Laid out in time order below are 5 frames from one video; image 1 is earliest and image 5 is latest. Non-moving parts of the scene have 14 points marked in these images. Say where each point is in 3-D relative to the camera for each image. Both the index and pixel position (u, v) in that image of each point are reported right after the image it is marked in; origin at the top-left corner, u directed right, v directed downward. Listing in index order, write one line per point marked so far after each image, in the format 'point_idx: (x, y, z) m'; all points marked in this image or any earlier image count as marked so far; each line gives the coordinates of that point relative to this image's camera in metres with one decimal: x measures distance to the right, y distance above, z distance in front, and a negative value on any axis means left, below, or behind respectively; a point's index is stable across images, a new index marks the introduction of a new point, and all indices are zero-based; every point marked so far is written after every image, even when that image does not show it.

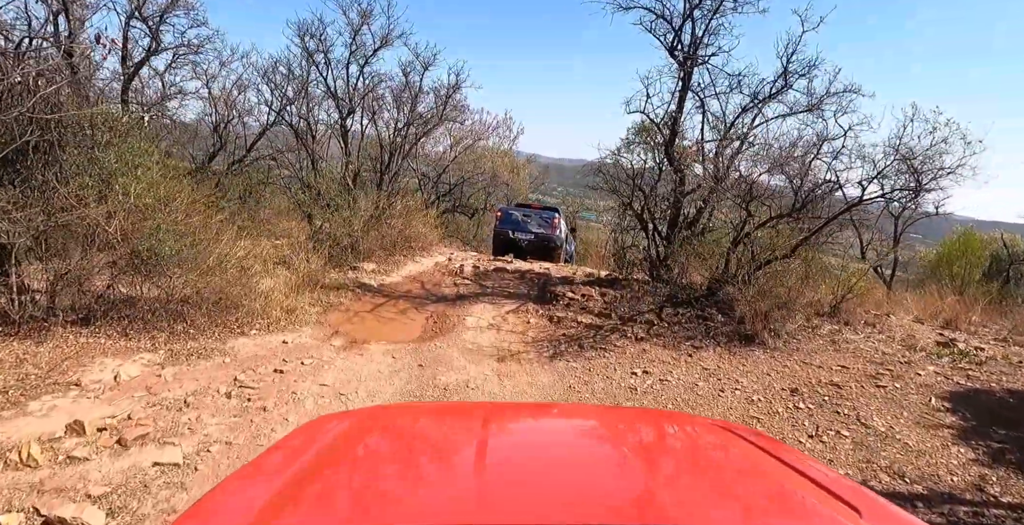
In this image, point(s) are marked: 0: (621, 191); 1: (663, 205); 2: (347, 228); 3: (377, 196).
0: (+1.7, +1.2, +9.4) m
1: (+2.3, +0.9, +9.1) m
2: (-2.7, +0.6, +9.8) m
3: (-2.6, +1.3, +11.2) m
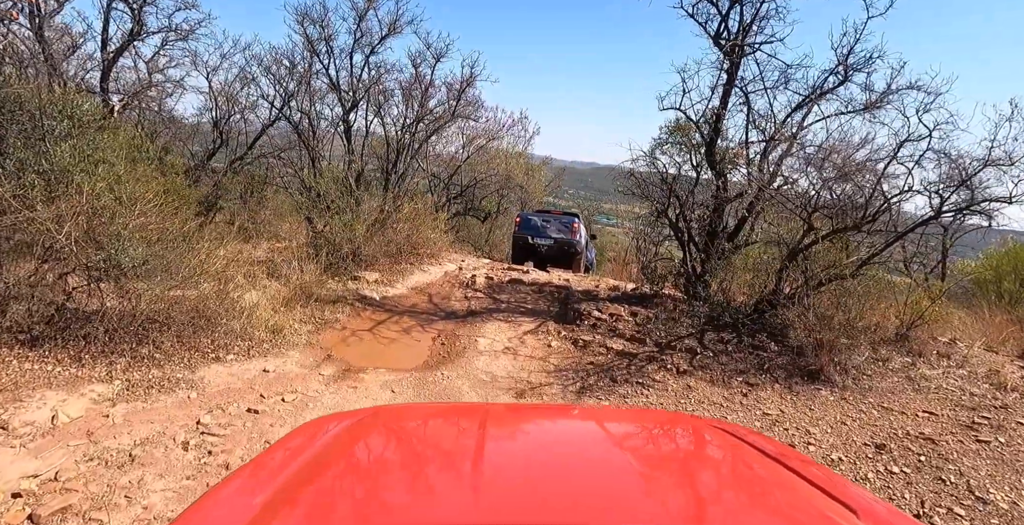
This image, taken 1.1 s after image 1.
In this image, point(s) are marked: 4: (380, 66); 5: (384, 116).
0: (+2.0, +0.9, +8.5) m
1: (+2.6, +0.7, +8.1) m
2: (-2.5, +0.4, +8.9) m
3: (-2.3, +1.1, +10.3) m
4: (-2.1, +3.1, +9.2) m
5: (-2.1, +2.4, +9.8) m
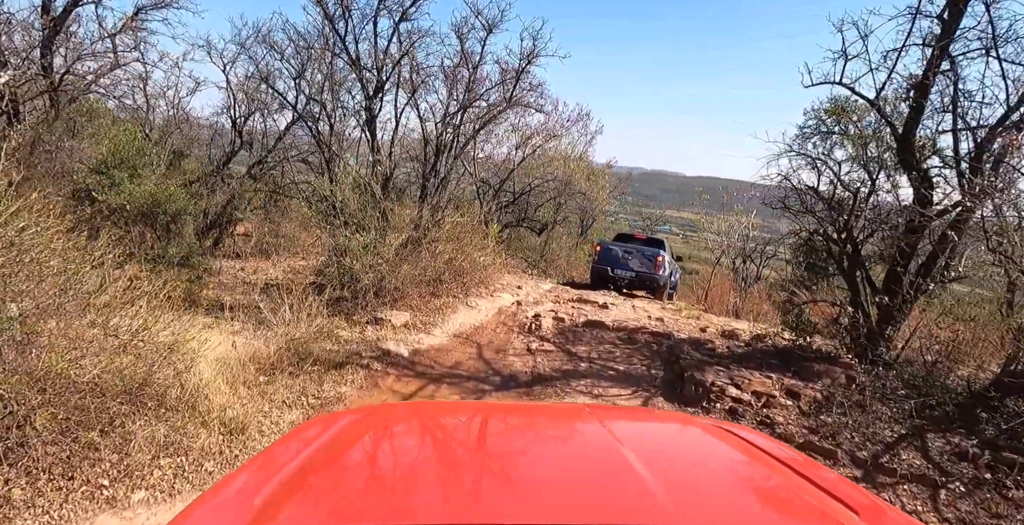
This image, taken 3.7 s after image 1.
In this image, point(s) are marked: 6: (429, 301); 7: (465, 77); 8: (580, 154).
0: (+2.8, +0.5, +5.9) m
1: (+3.4, +0.3, +5.4) m
2: (-1.6, 0.0, +6.6) m
3: (-1.3, +0.7, +8.0) m
4: (-1.2, +2.7, +7.0) m
5: (-1.2, +2.0, +7.5) m
6: (-1.0, -0.4, +7.0) m
7: (-0.7, +2.6, +8.2) m
8: (+1.8, +3.0, +16.1) m
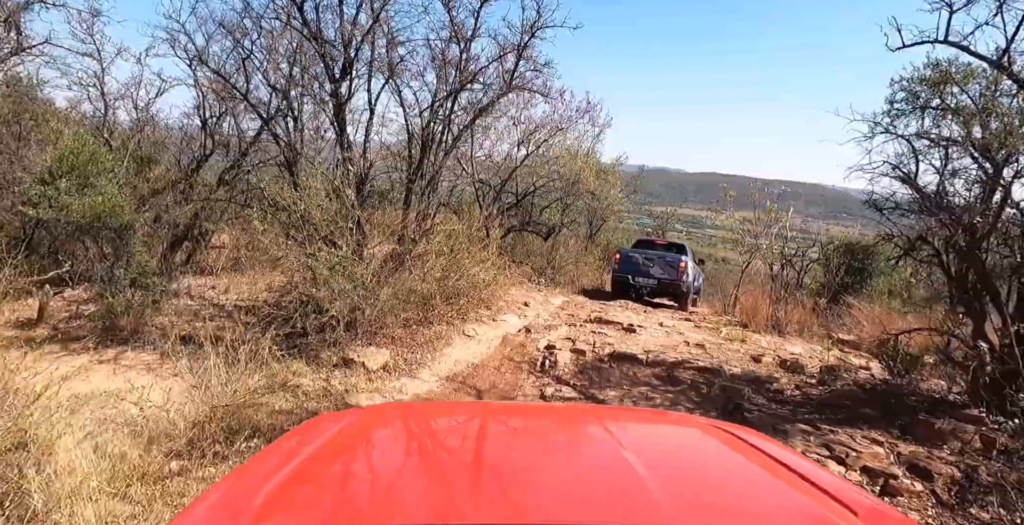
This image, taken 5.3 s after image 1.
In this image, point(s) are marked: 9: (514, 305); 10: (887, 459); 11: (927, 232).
0: (+2.9, +0.4, +4.5) m
1: (+3.4, +0.1, +4.1) m
2: (-1.5, -0.2, +5.3) m
3: (-1.2, +0.5, +6.7) m
4: (-1.2, +2.5, +5.6) m
5: (-1.2, +1.8, +6.2) m
6: (-0.9, -0.7, +5.7) m
7: (-0.6, +2.4, +6.8) m
8: (+1.9, +2.8, +14.8) m
9: (0.0, -0.5, +7.6) m
10: (+2.2, -1.1, +3.5) m
11: (+3.0, +0.2, +4.3) m
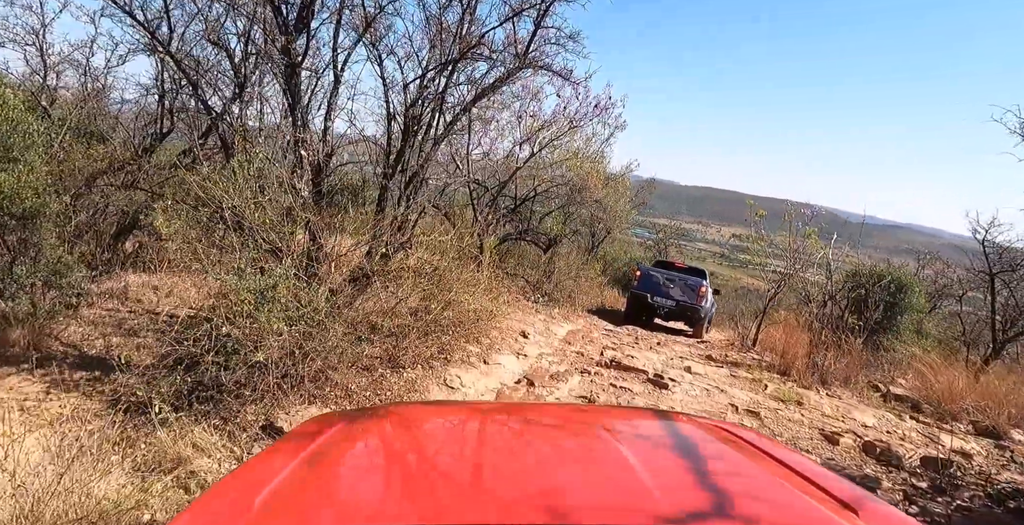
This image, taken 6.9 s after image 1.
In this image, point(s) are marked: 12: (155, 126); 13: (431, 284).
0: (+2.9, 0.0, +3.1) m
1: (+3.5, -0.3, +2.7) m
2: (-1.5, -0.3, +3.8) m
3: (-1.2, +0.3, +5.2) m
4: (-1.0, +2.3, +4.2) m
5: (-1.1, +1.6, +4.8) m
6: (-0.9, -0.8, +4.2) m
7: (-0.5, +2.2, +5.4) m
8: (+1.9, +2.4, +13.4) m
9: (0.0, -0.8, +6.1) m
10: (+2.2, -1.5, +2.1) m
11: (+3.1, -0.2, +2.9) m
12: (-6.3, +2.4, +10.5) m
13: (-0.7, -0.2, +5.0) m
